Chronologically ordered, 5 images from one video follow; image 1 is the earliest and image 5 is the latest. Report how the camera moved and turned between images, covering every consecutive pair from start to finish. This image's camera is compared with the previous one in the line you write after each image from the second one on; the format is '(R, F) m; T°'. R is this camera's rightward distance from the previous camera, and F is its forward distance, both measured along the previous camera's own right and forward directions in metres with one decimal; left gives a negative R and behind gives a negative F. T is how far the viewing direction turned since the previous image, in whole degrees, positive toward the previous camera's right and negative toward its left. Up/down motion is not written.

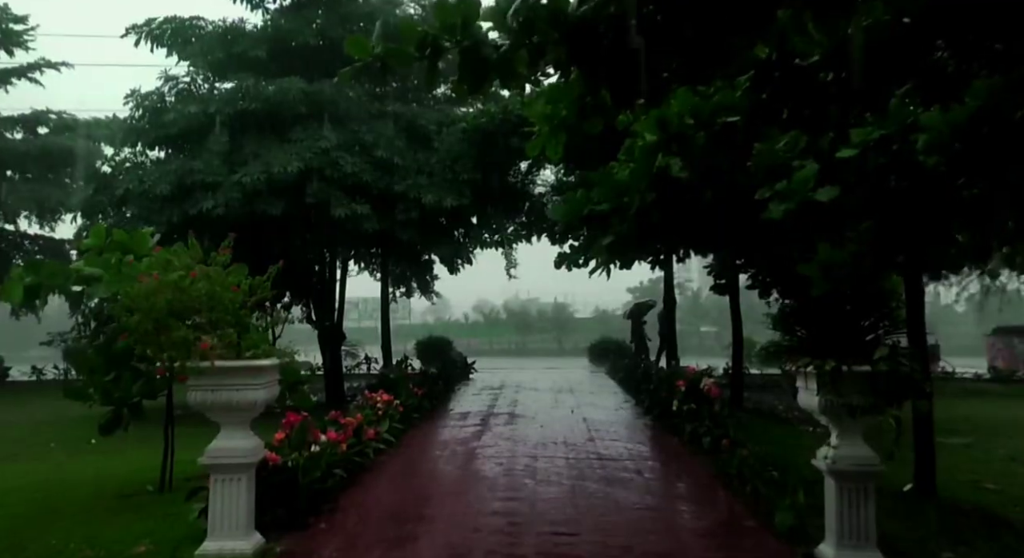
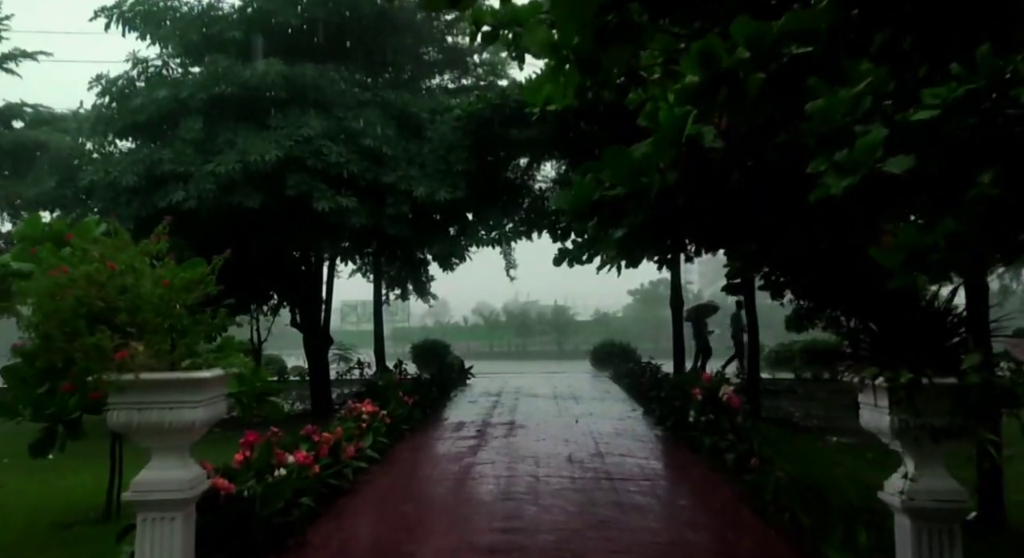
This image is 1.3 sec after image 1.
(0.0, +0.8) m; 0°
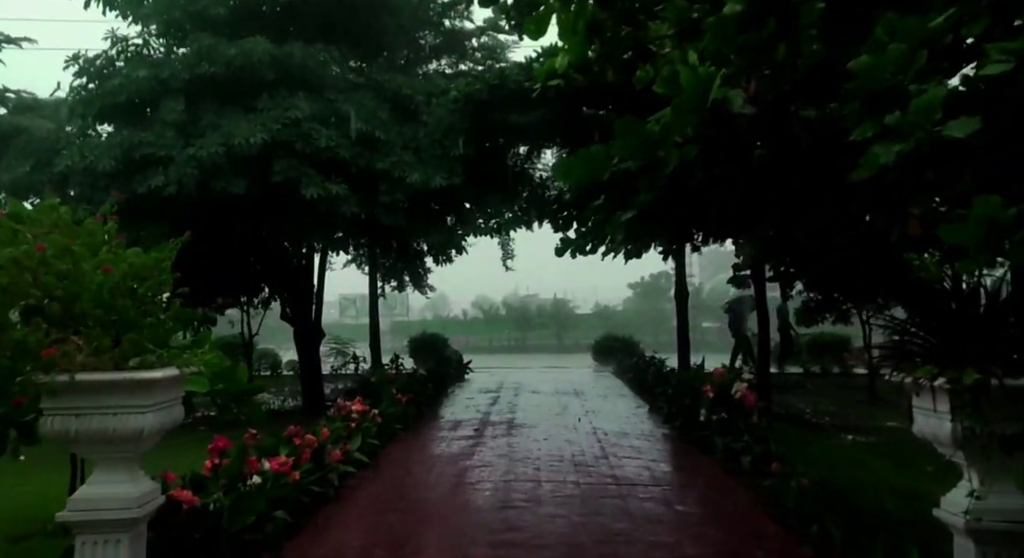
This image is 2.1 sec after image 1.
(0.0, +0.5) m; 0°
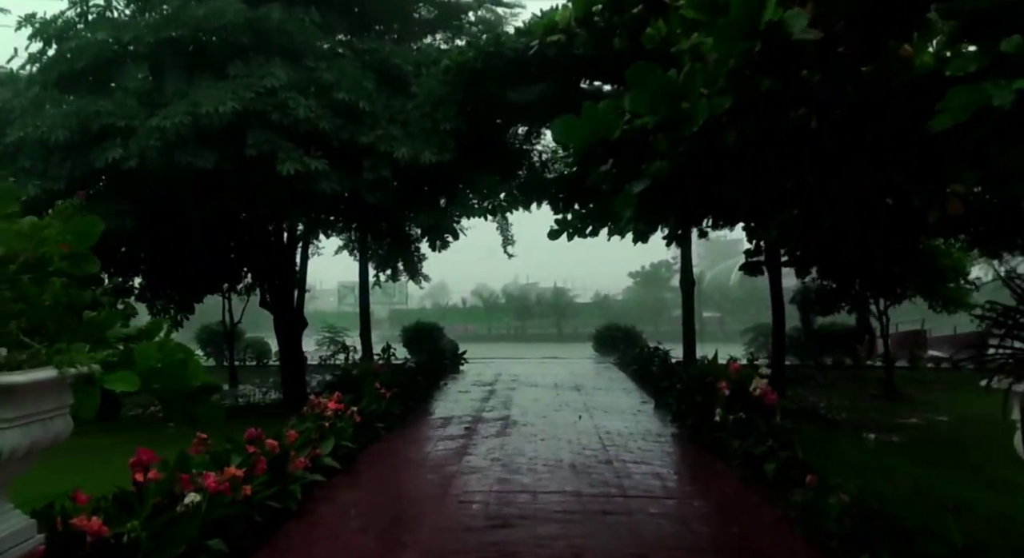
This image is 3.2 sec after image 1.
(0.0, +0.8) m; 0°
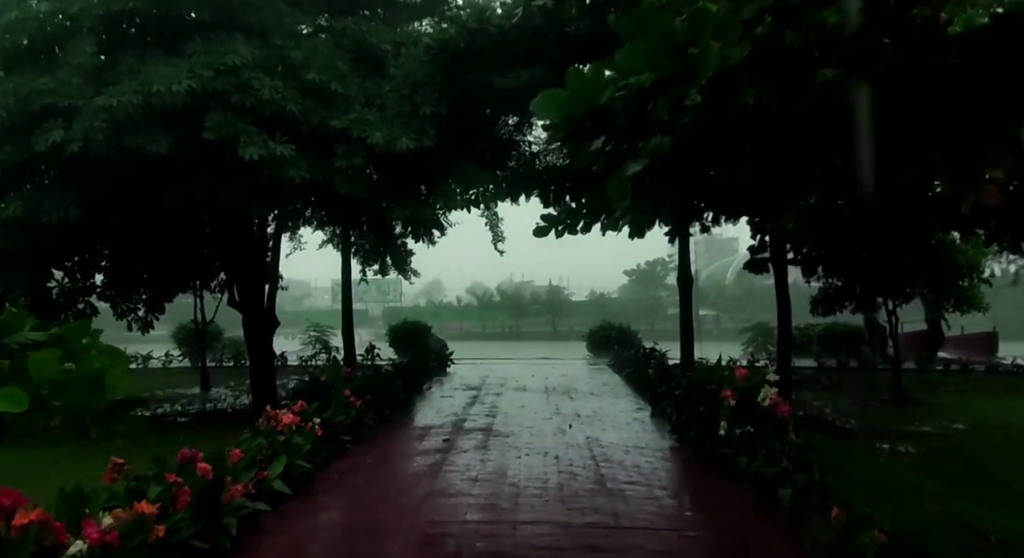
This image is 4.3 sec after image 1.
(+0.1, +0.7) m; 0°
